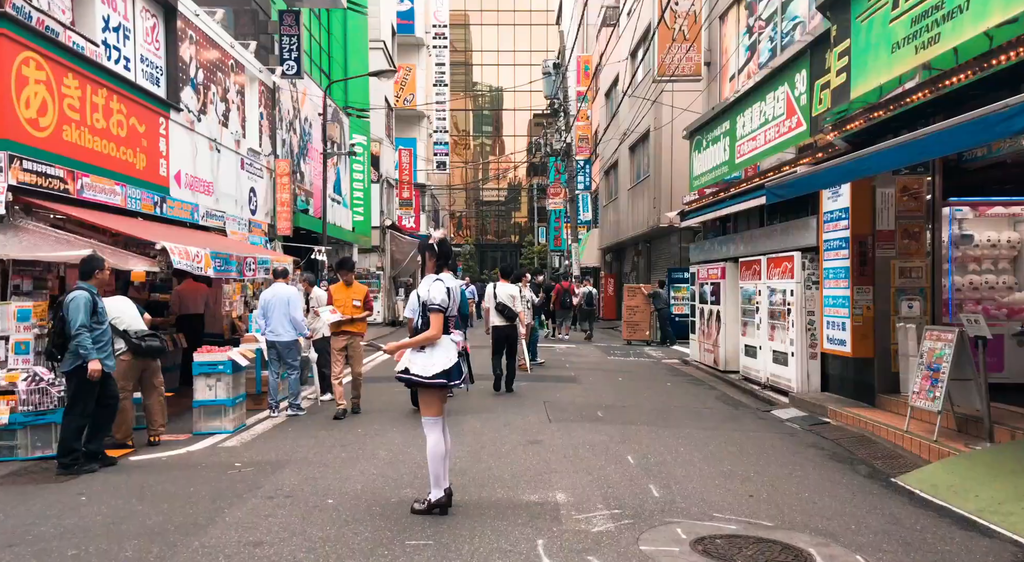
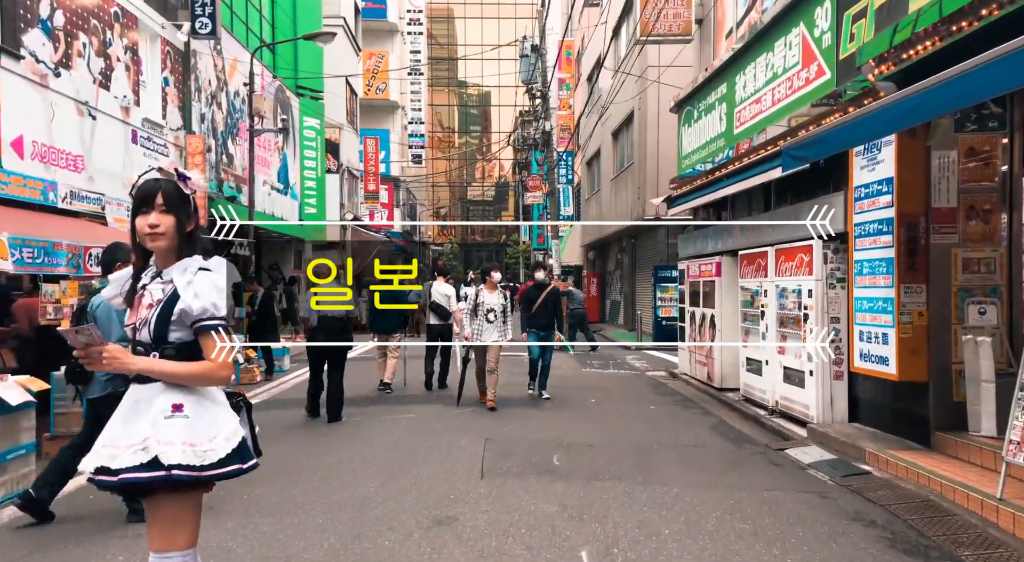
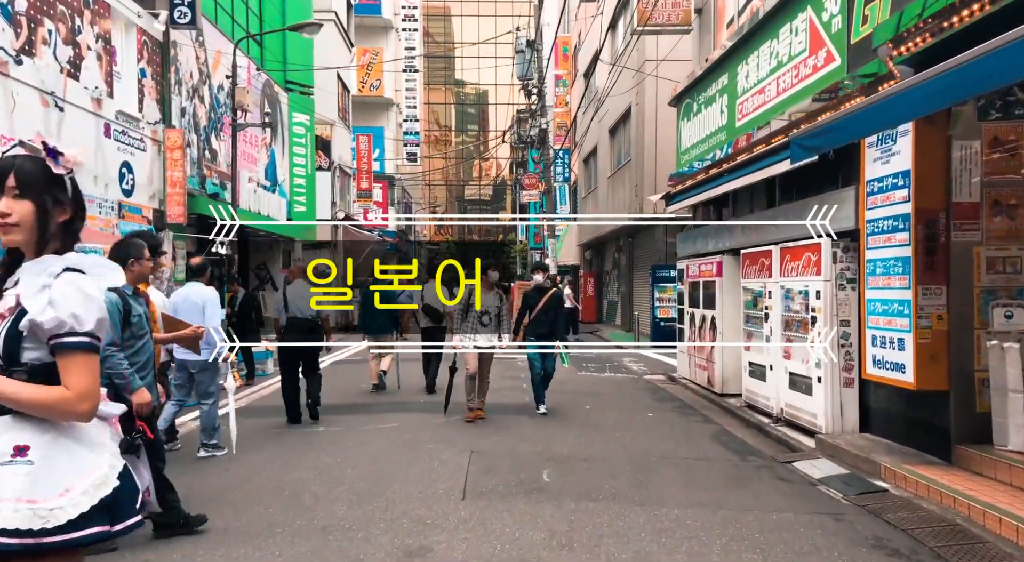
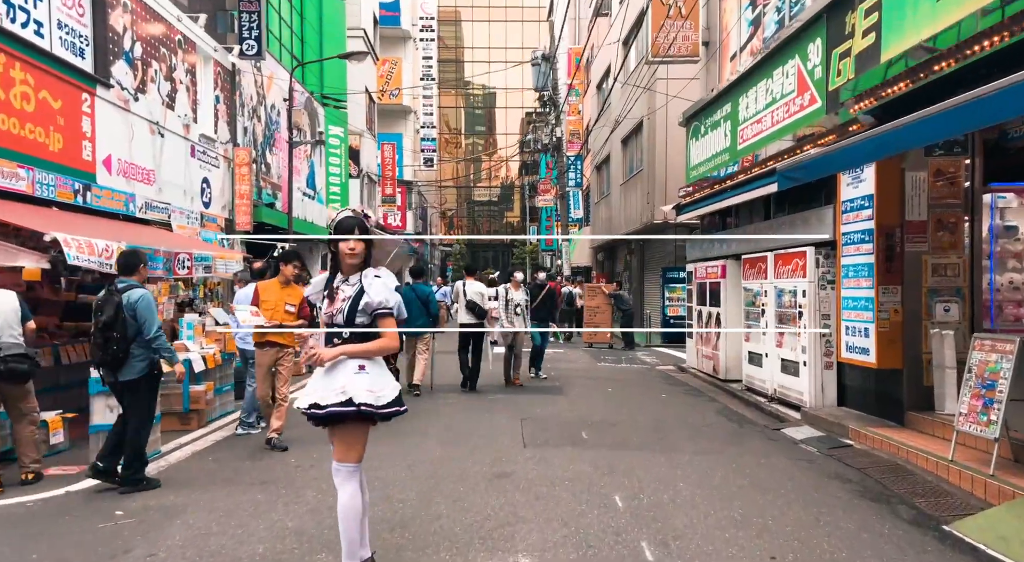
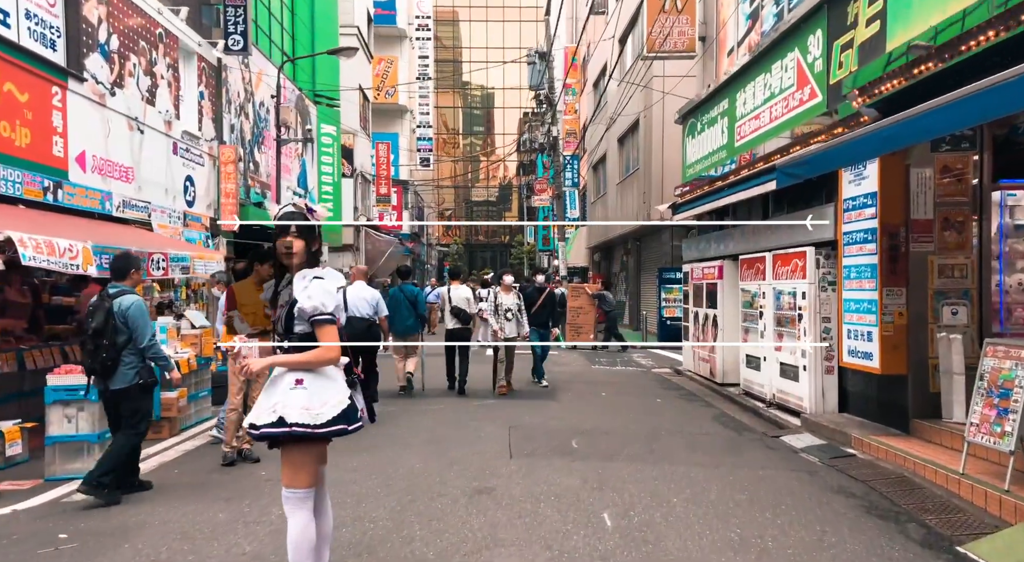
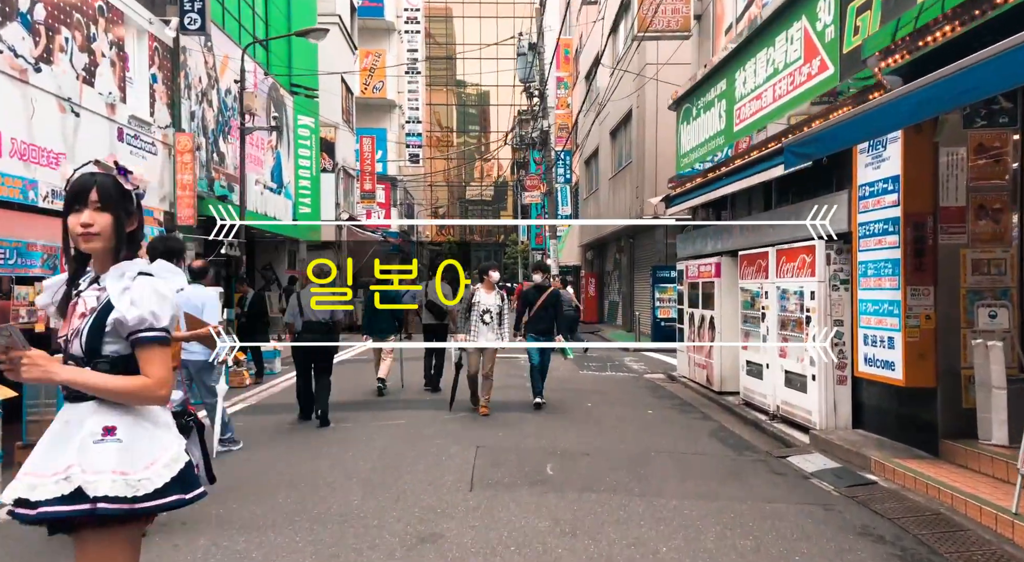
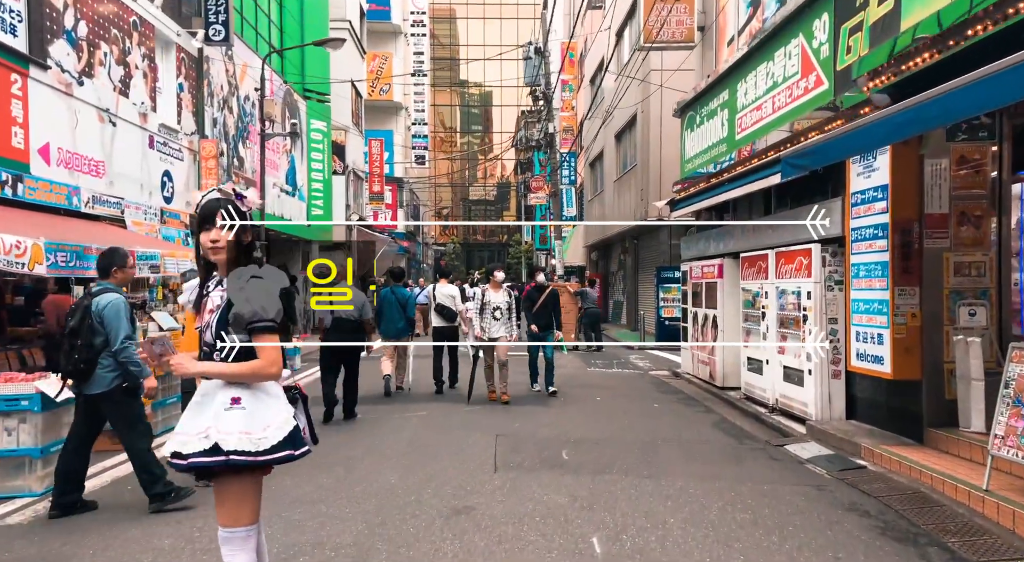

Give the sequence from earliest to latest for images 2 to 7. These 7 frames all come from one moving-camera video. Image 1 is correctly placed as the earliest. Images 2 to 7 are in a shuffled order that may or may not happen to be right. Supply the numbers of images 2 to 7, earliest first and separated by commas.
4, 5, 7, 2, 6, 3
